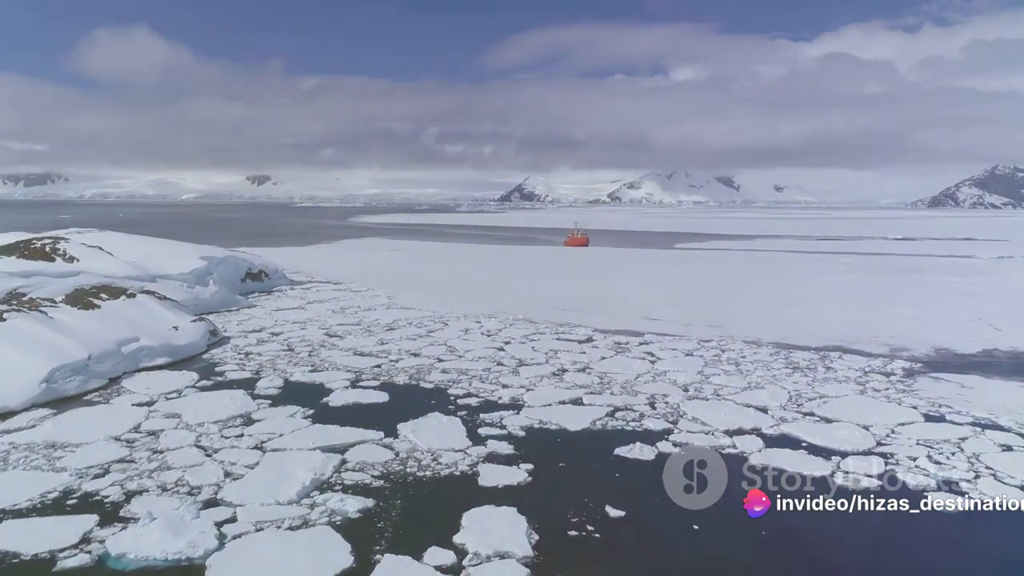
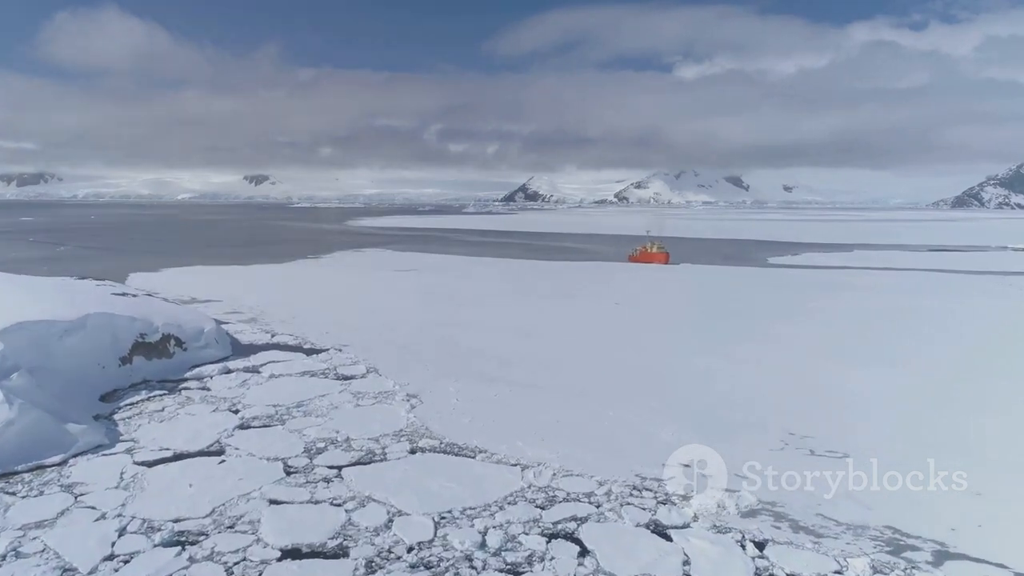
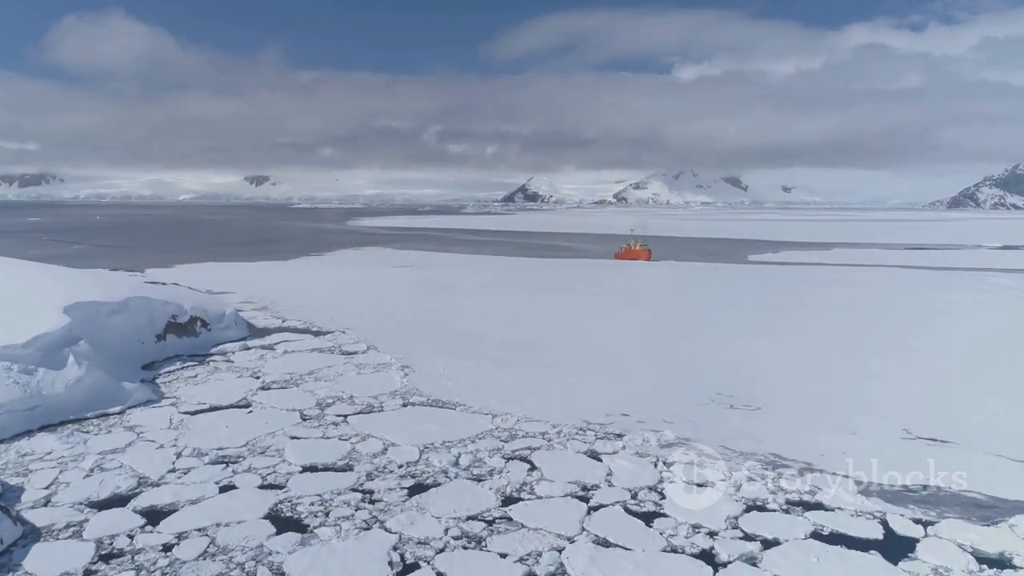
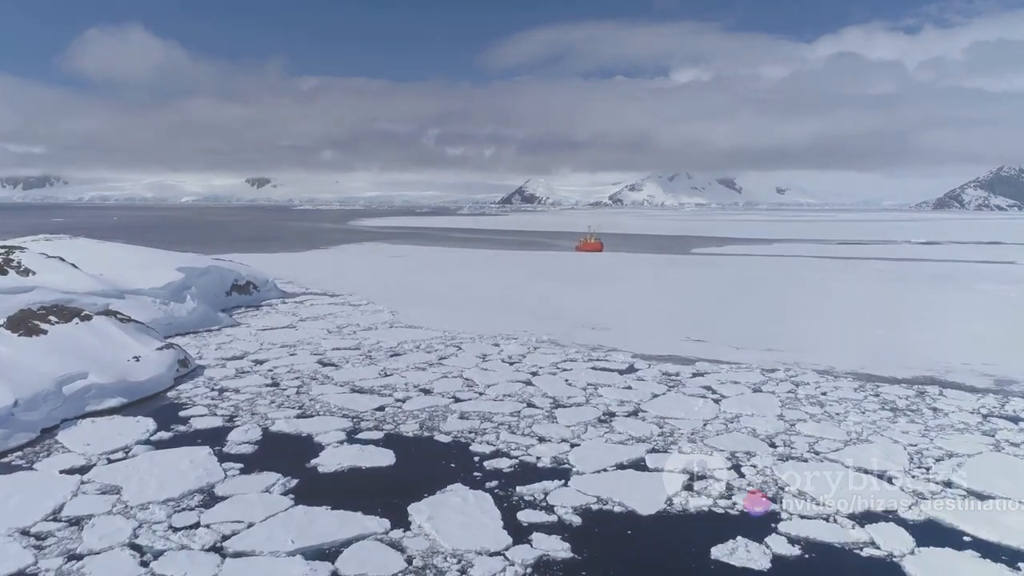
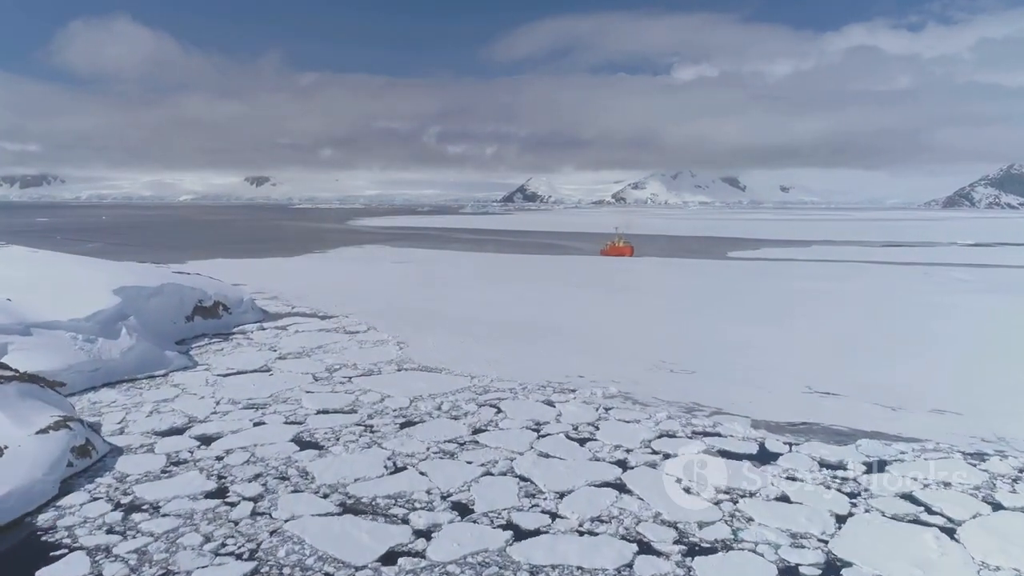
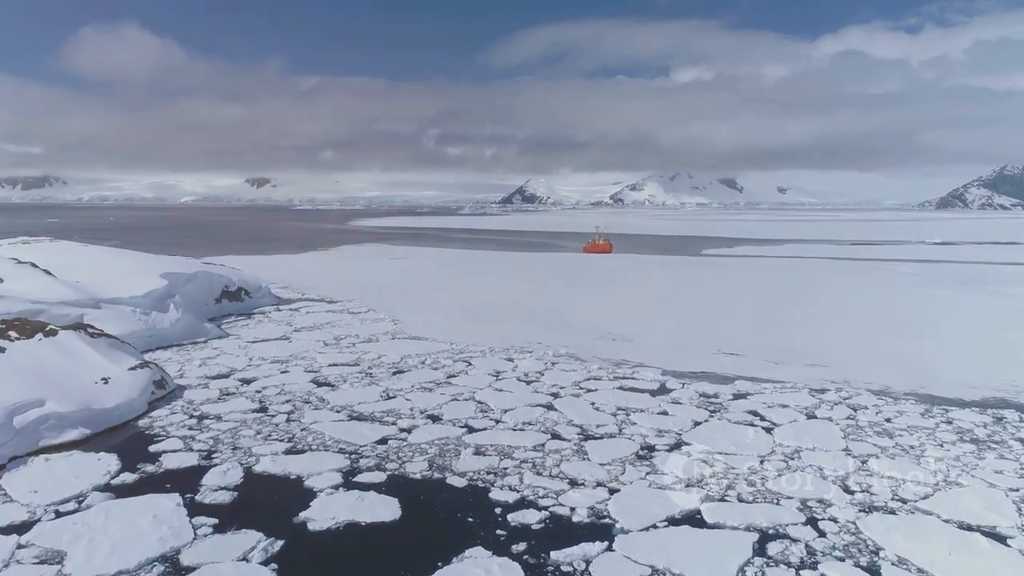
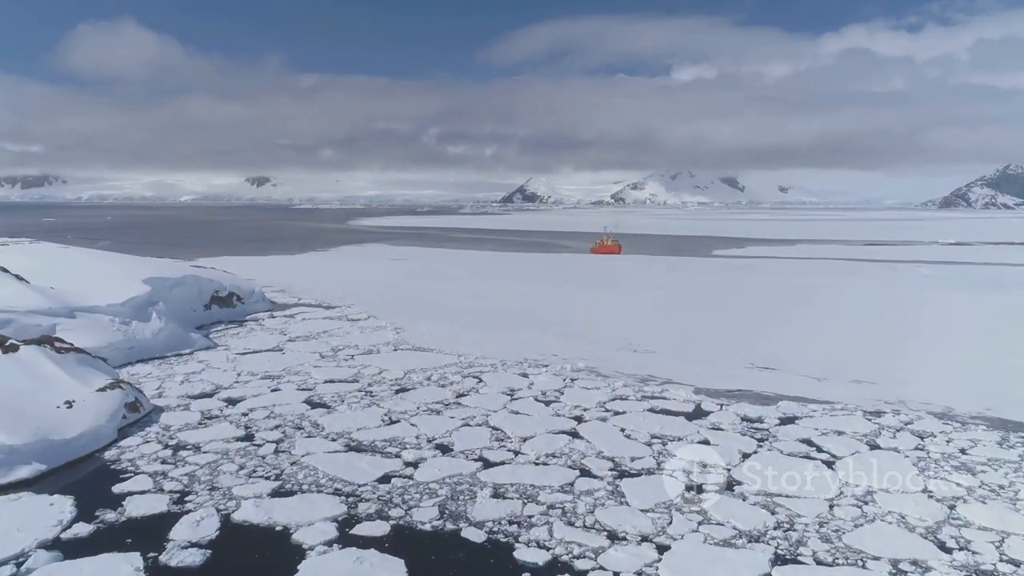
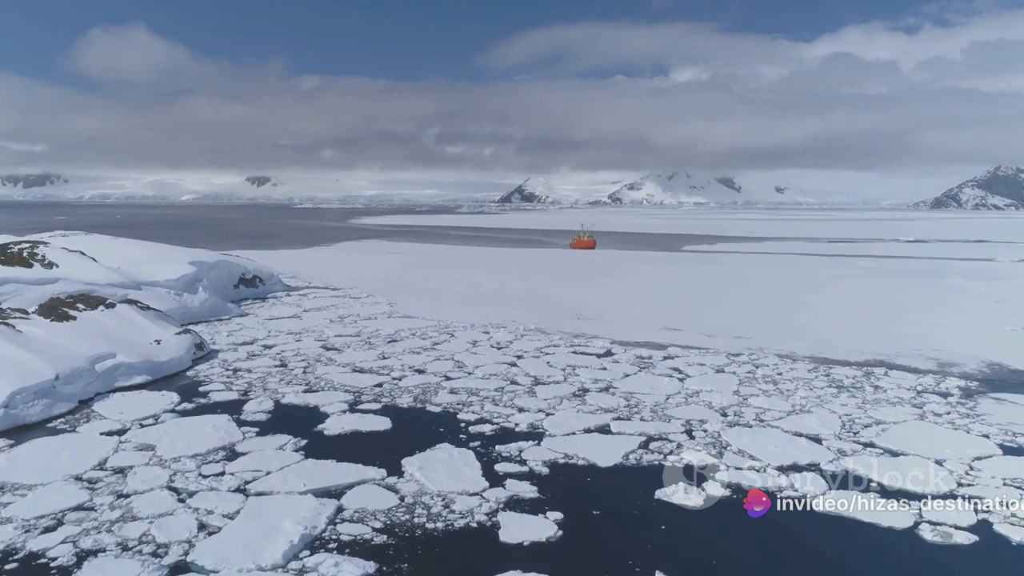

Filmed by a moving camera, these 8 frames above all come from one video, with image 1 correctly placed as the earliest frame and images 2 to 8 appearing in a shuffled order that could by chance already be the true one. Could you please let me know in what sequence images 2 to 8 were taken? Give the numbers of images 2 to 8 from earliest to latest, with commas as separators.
8, 4, 6, 7, 5, 3, 2
